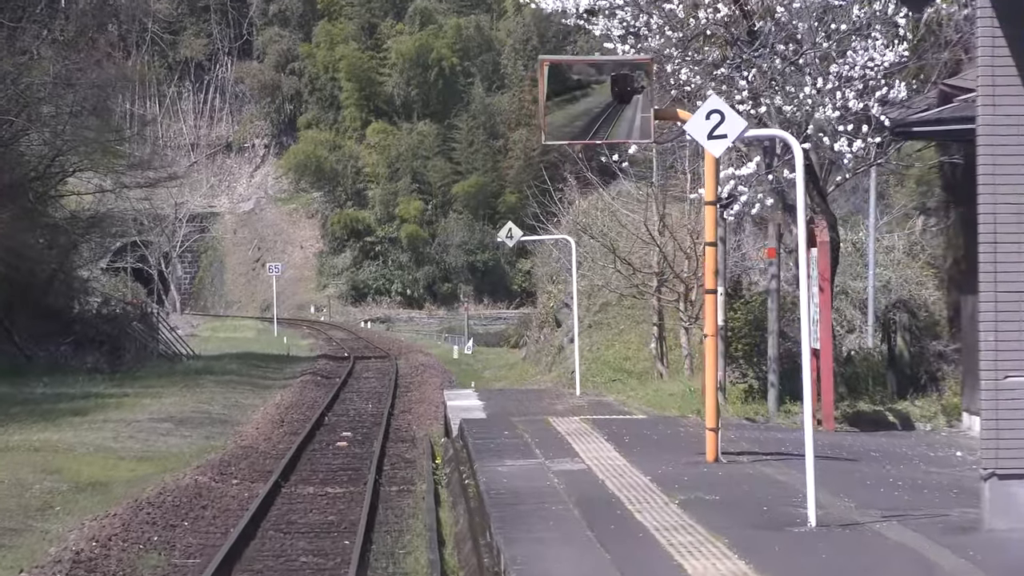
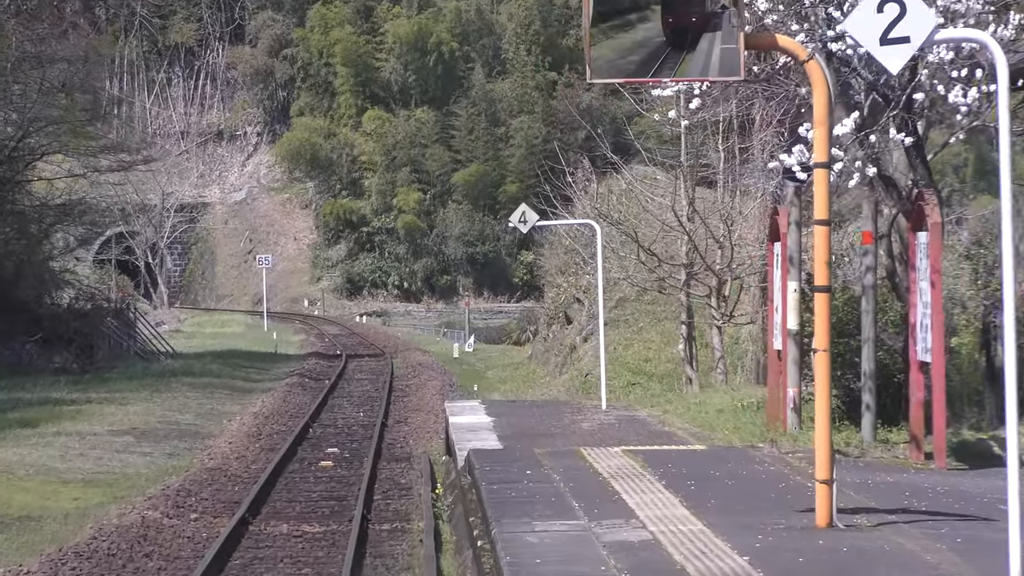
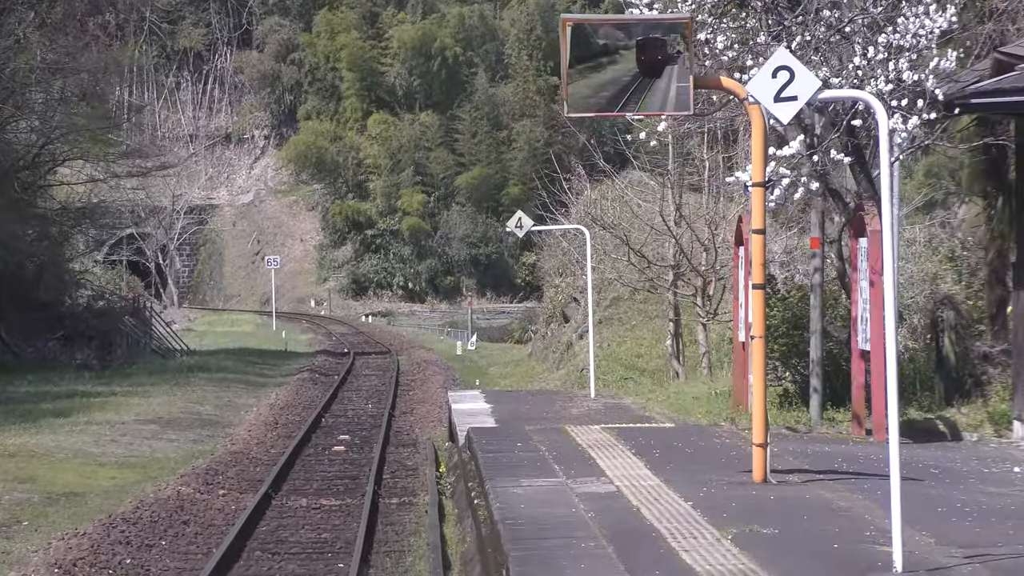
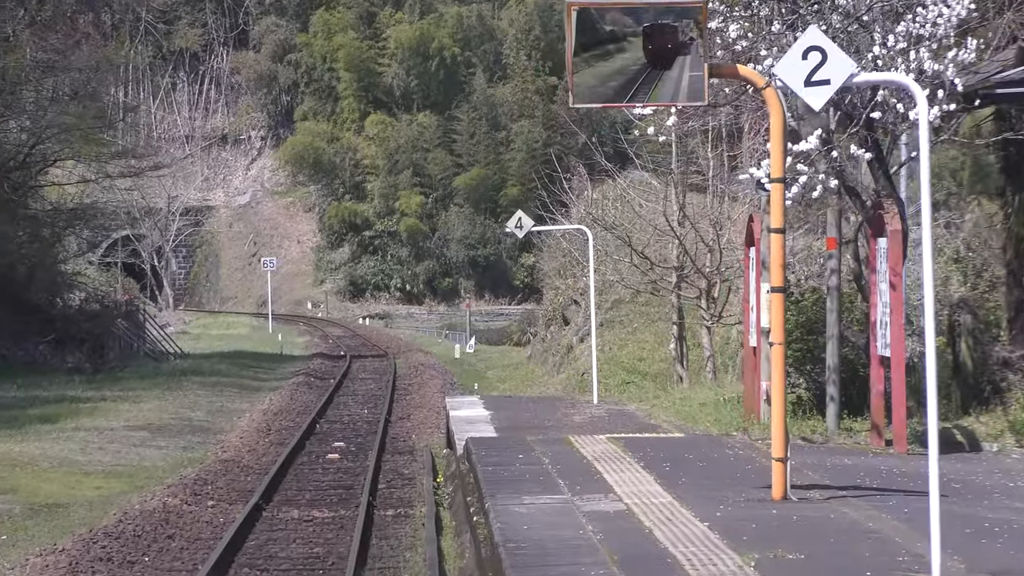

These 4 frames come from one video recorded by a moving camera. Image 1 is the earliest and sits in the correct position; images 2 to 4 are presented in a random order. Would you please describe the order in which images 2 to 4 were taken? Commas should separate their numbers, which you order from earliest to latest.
3, 4, 2
